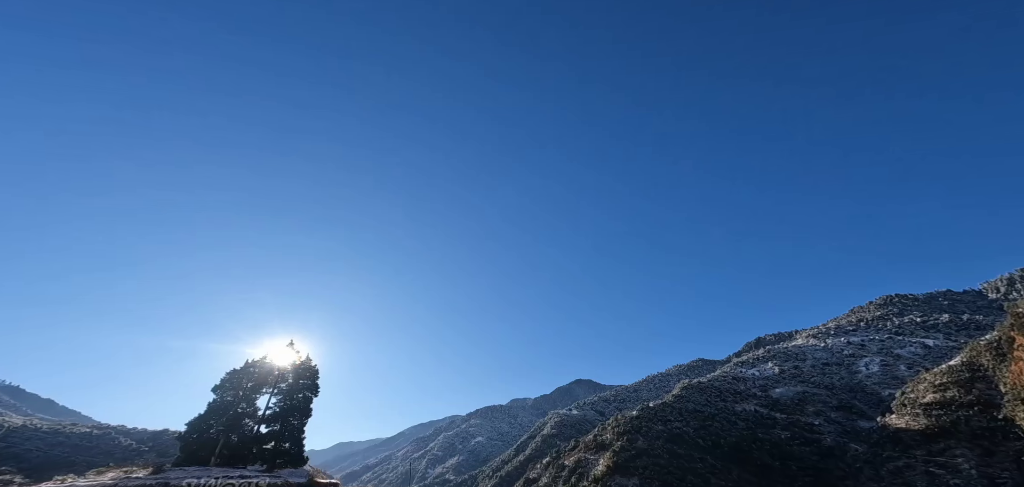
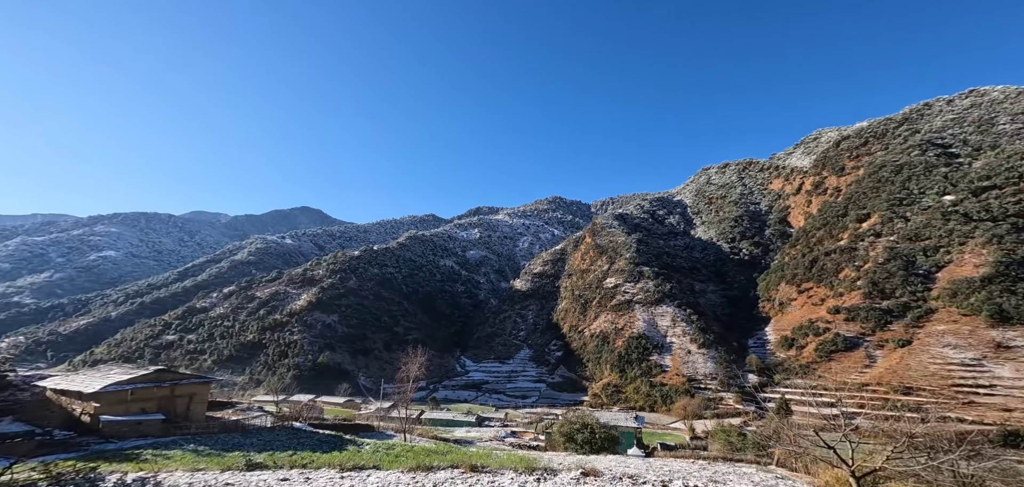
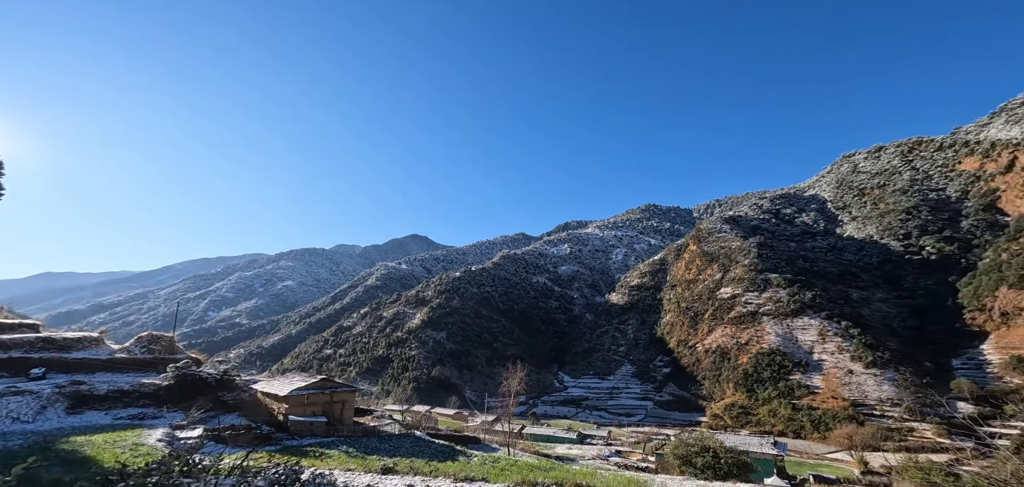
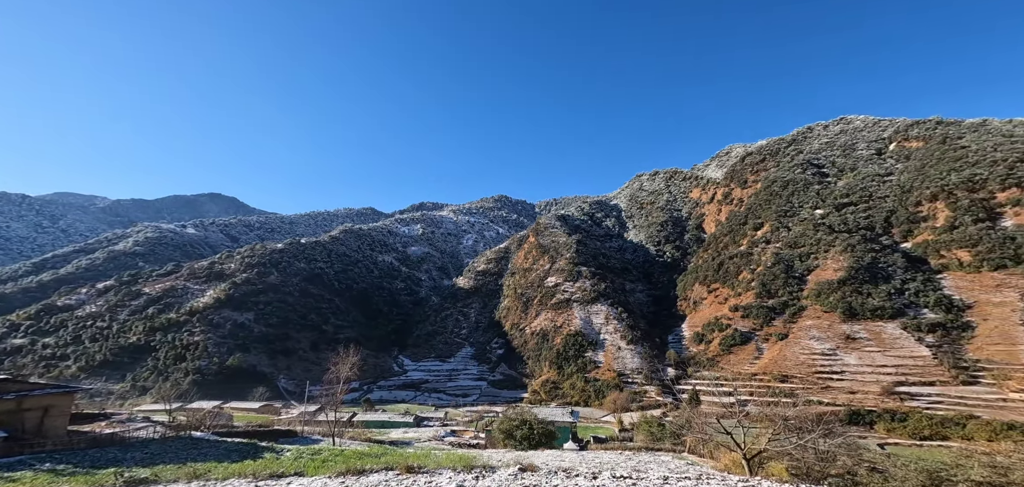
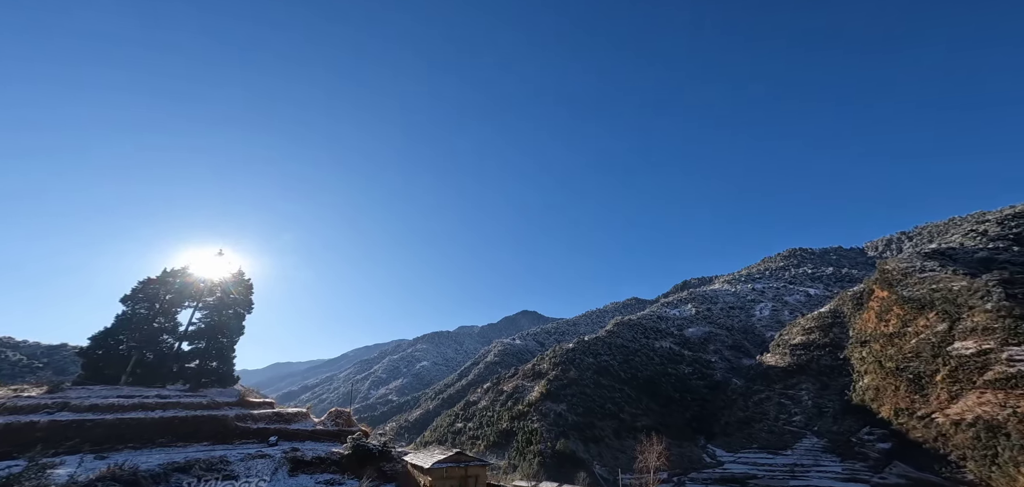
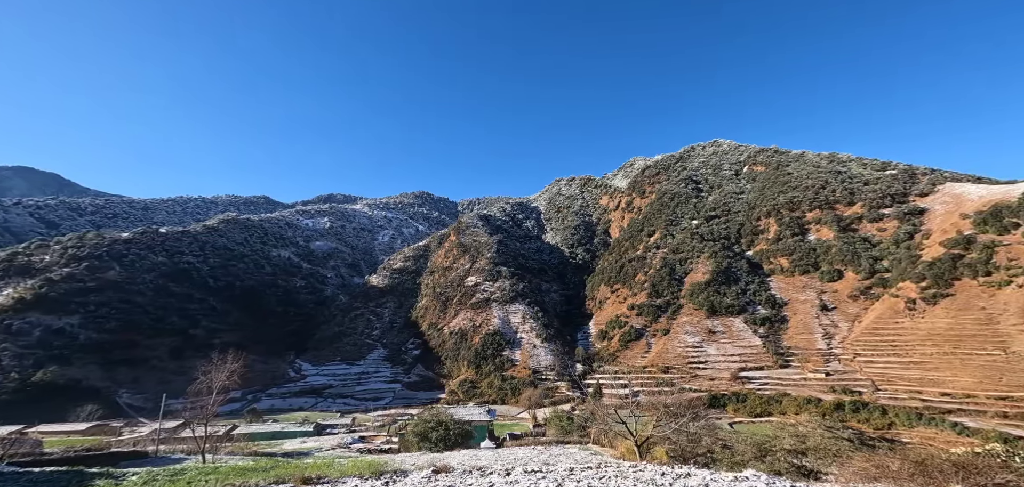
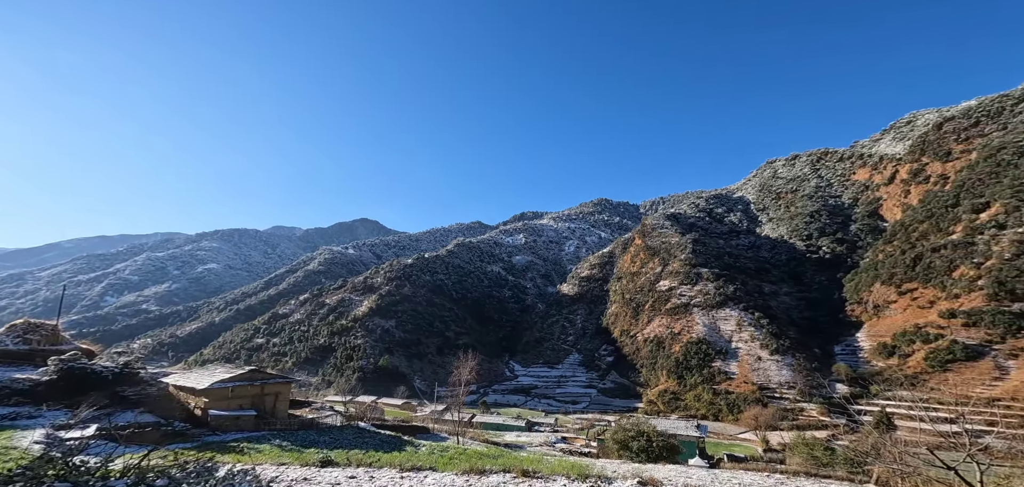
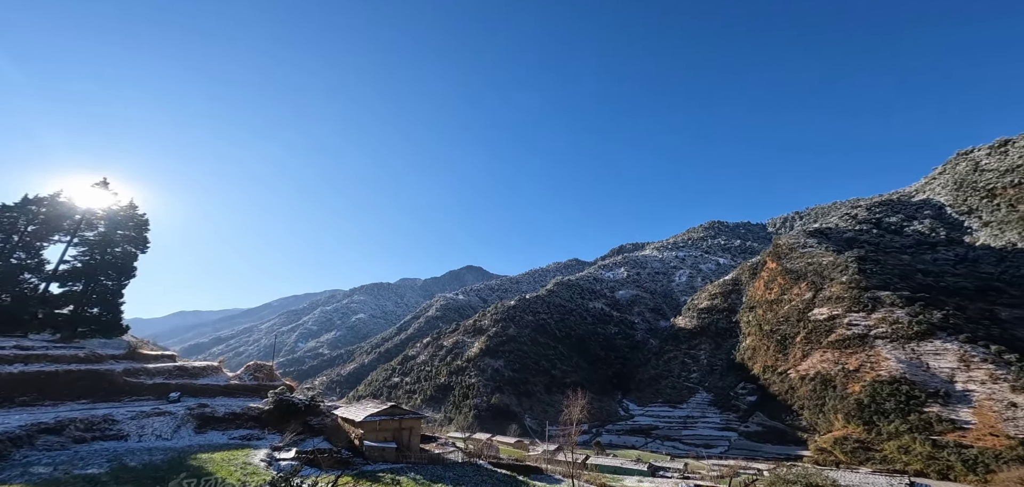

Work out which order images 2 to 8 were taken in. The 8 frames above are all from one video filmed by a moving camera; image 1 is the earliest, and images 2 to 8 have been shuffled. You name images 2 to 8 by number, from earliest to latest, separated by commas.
5, 8, 3, 7, 2, 4, 6
